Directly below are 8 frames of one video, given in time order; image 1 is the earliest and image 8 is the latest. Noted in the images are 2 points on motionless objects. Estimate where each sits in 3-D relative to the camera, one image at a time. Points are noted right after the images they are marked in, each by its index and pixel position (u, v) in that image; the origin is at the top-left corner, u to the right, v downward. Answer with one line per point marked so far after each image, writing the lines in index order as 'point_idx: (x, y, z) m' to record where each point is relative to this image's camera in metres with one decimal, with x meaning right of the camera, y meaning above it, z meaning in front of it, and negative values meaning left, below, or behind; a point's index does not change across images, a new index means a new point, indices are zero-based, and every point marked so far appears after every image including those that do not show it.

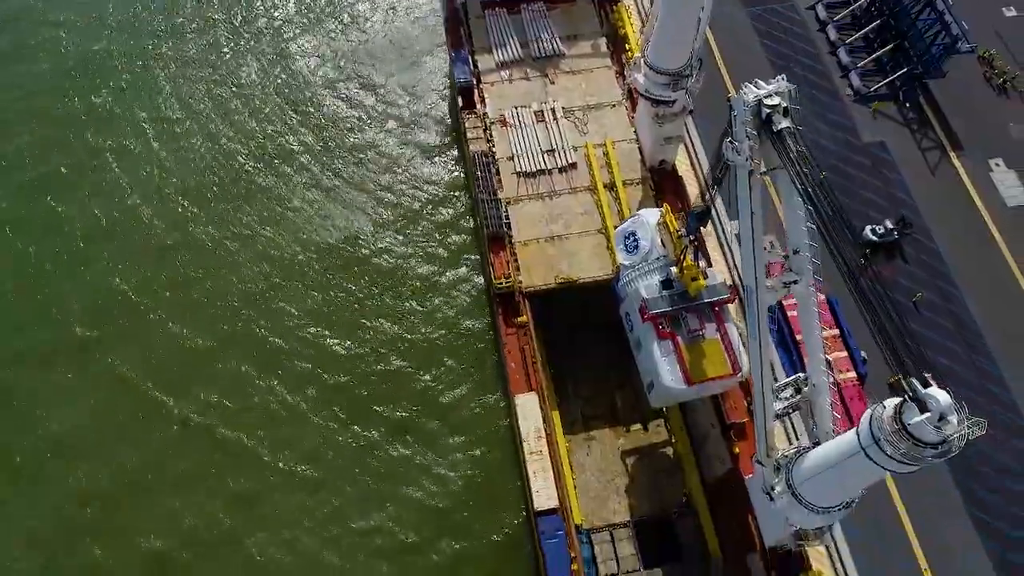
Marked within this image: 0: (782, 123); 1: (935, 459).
0: (+6.0, +3.8, +16.1) m
1: (+8.9, -3.6, +15.3) m
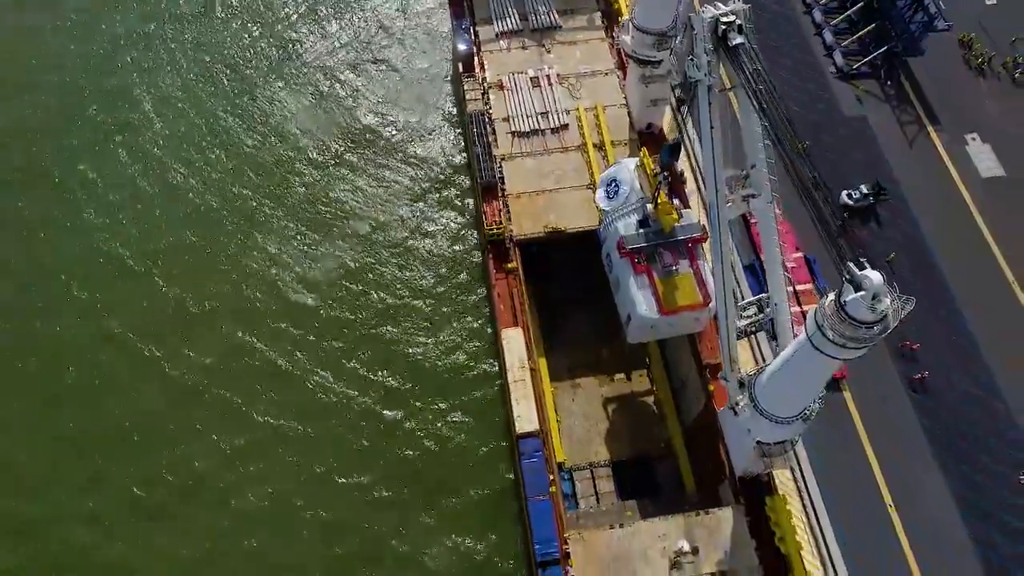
0: (+5.6, +6.2, +17.8) m
1: (+8.2, -1.2, +16.7) m
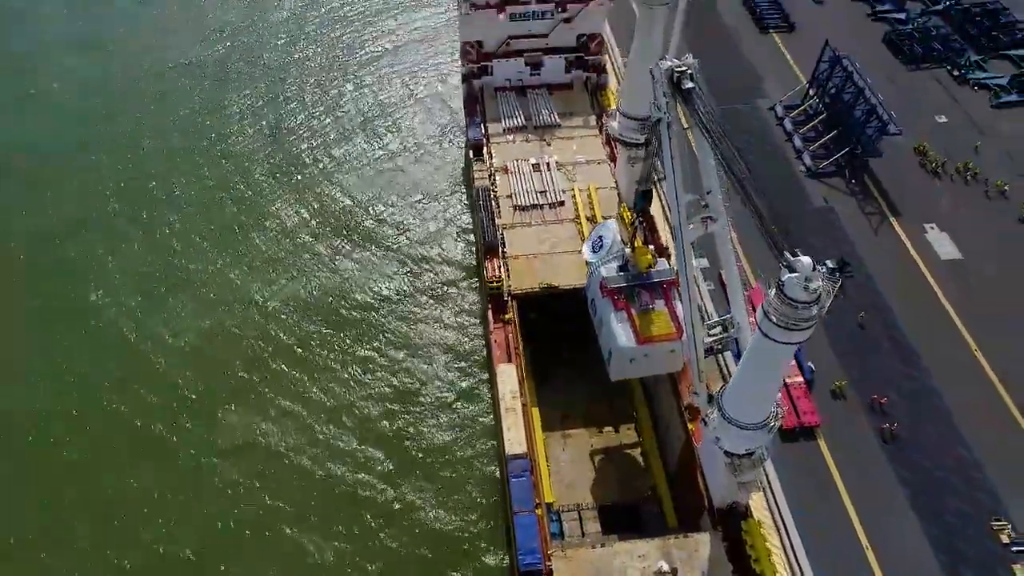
0: (+5.5, +6.2, +21.9) m
1: (+7.9, -0.9, +19.3) m
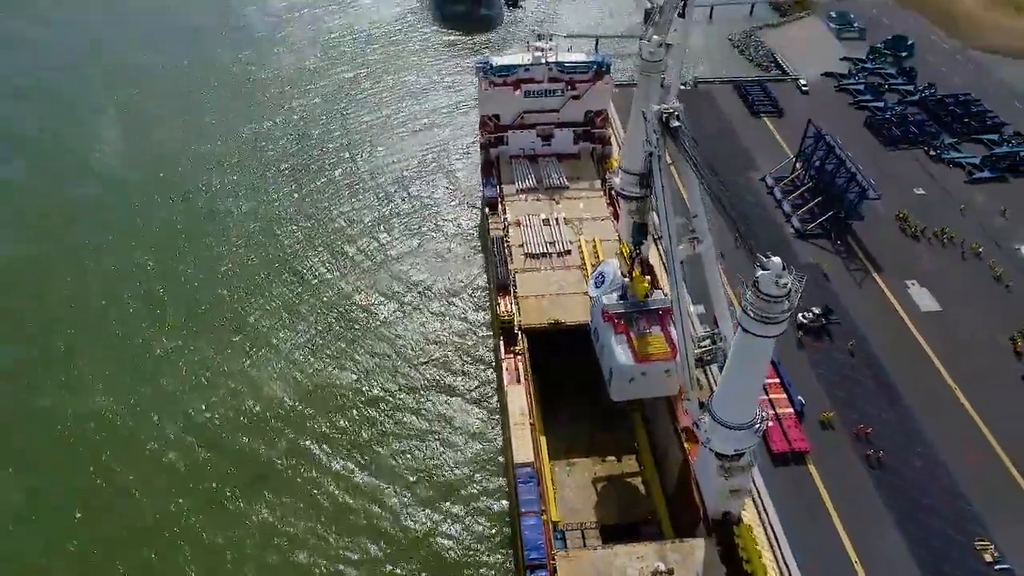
0: (+6.0, +5.9, +25.8) m
1: (+8.2, -0.8, +22.1) m
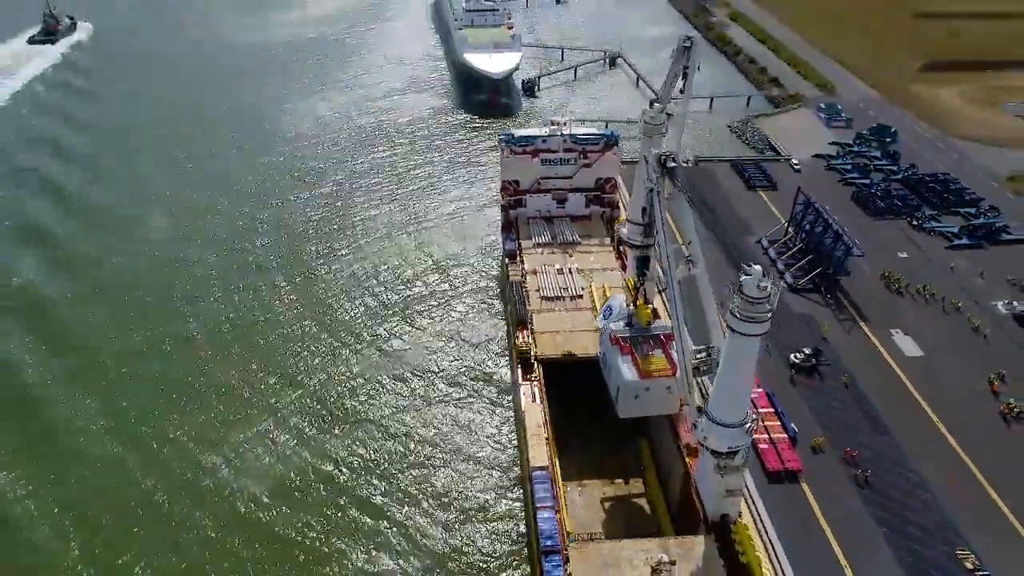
0: (+6.9, +5.2, +30.5) m
1: (+8.9, -0.9, +25.9) m
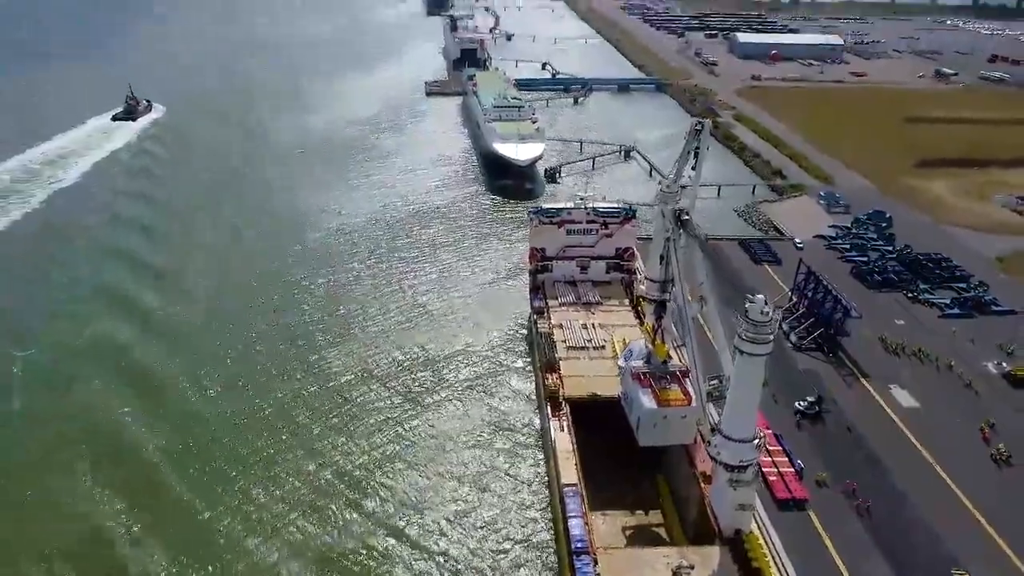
0: (+8.7, +3.5, +35.8) m
1: (+10.6, -2.0, +30.4) m
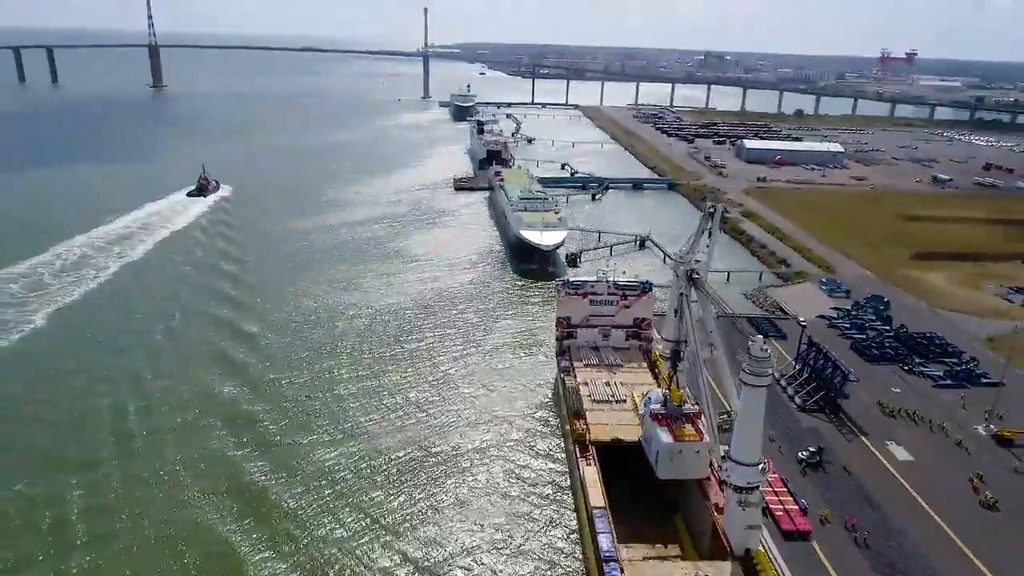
0: (+11.0, +0.7, +42.3) m
1: (+12.6, -4.1, +36.2) m
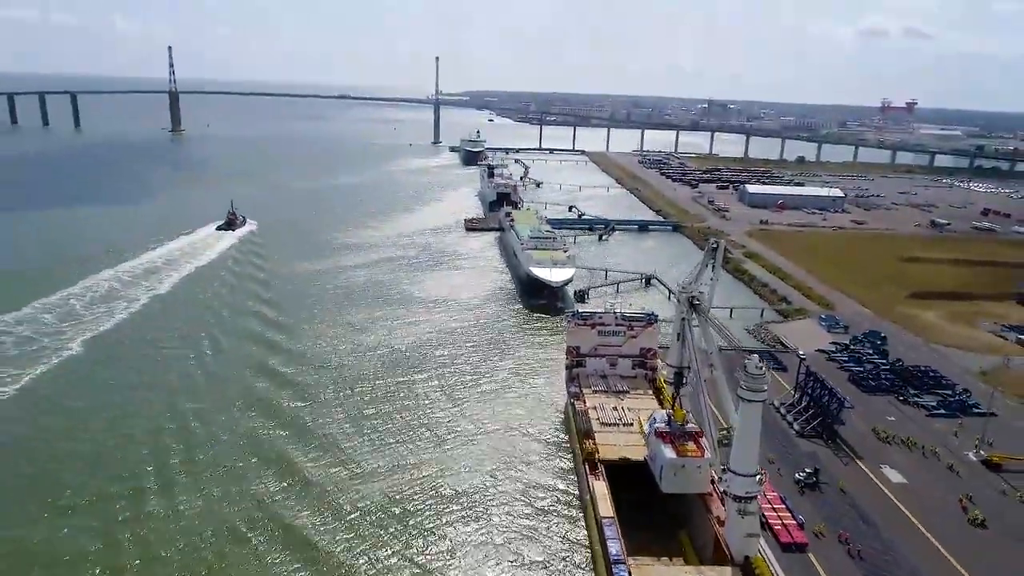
0: (+11.9, -1.0, +45.9) m
1: (+13.5, -5.3, +39.4) m
